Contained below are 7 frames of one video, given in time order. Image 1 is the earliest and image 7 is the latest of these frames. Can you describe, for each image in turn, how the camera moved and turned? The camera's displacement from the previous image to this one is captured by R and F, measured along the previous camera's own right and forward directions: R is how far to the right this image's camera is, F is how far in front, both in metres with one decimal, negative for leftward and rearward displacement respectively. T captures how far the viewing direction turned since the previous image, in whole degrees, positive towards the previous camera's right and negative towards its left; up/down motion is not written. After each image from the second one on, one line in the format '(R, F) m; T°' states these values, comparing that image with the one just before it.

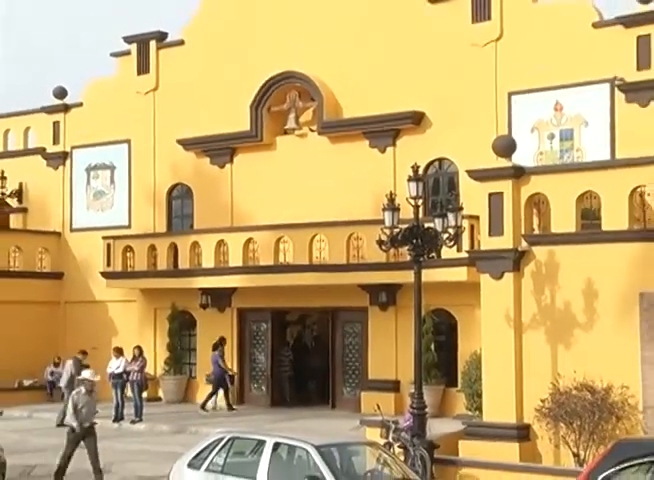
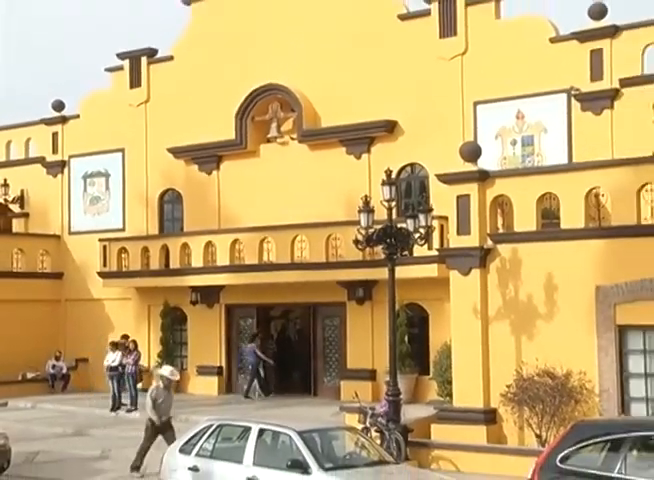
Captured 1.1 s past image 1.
(+0.4, -1.8) m; 0°
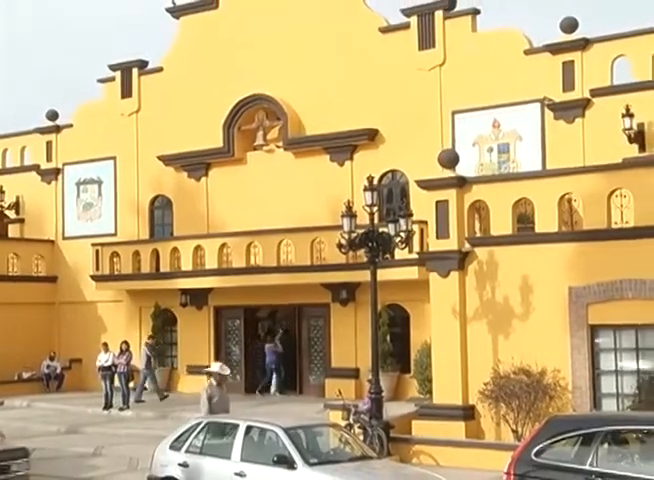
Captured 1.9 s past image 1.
(0.0, -1.0) m; +1°
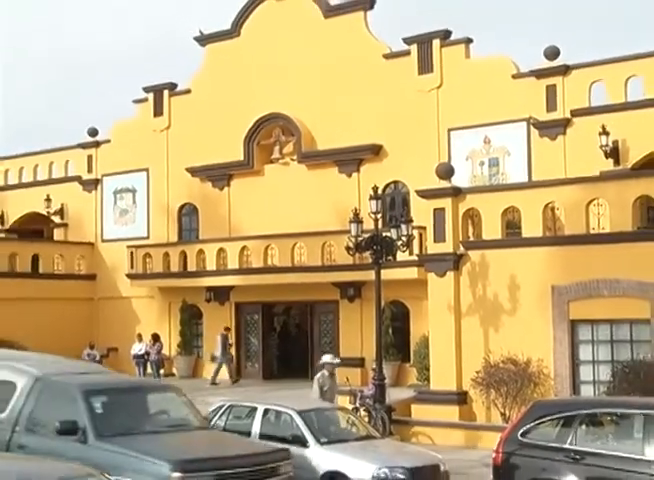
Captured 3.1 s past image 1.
(+0.2, -3.1) m; -1°
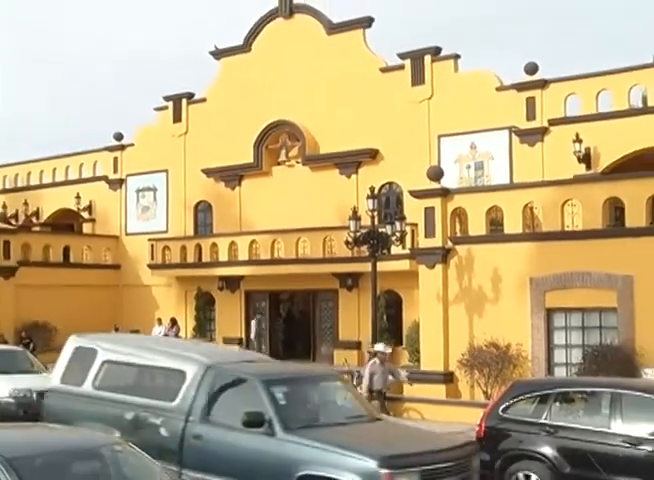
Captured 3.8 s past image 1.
(+0.1, -3.2) m; 0°
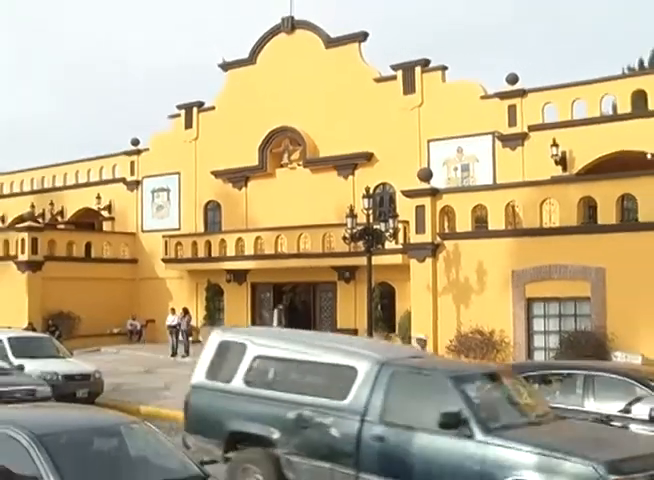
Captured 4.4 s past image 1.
(+0.1, -2.9) m; 0°
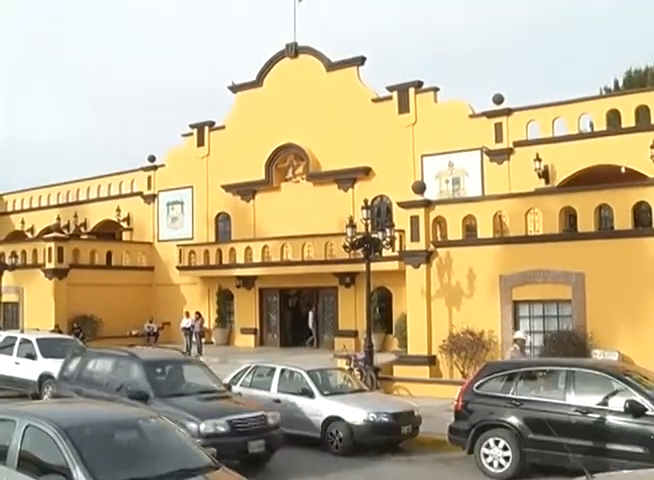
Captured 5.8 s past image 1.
(+0.1, -2.9) m; 0°
